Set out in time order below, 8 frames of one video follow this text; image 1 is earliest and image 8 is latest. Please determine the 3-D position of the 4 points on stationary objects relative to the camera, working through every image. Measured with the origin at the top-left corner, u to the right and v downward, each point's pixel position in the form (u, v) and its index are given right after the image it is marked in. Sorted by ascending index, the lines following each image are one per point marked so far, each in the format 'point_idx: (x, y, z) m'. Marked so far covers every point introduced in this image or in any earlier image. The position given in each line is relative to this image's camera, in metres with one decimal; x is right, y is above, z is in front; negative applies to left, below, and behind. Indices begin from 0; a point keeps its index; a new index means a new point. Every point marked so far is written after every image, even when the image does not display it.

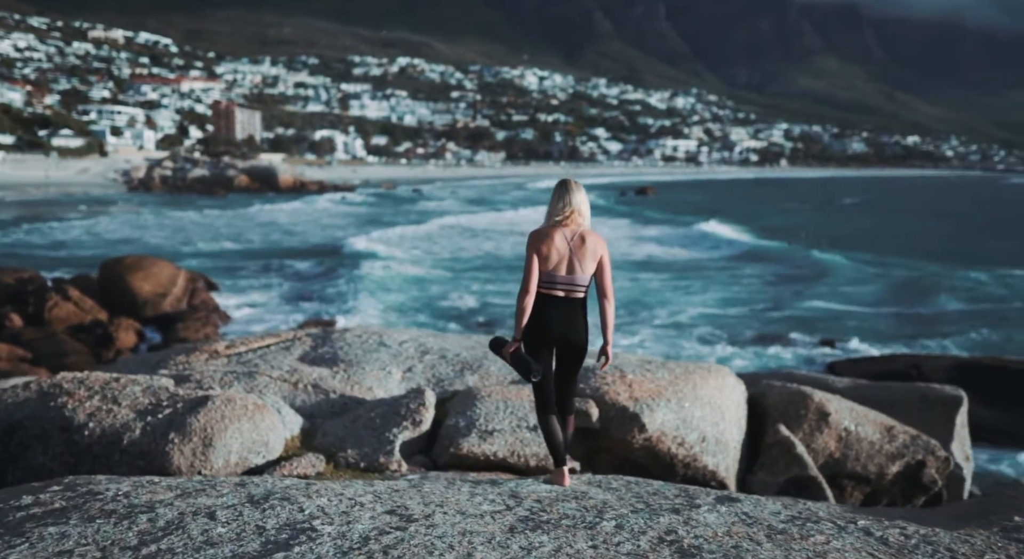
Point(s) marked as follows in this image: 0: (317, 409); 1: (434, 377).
0: (-1.3, -0.8, +5.6) m
1: (-0.6, -0.7, +6.1) m
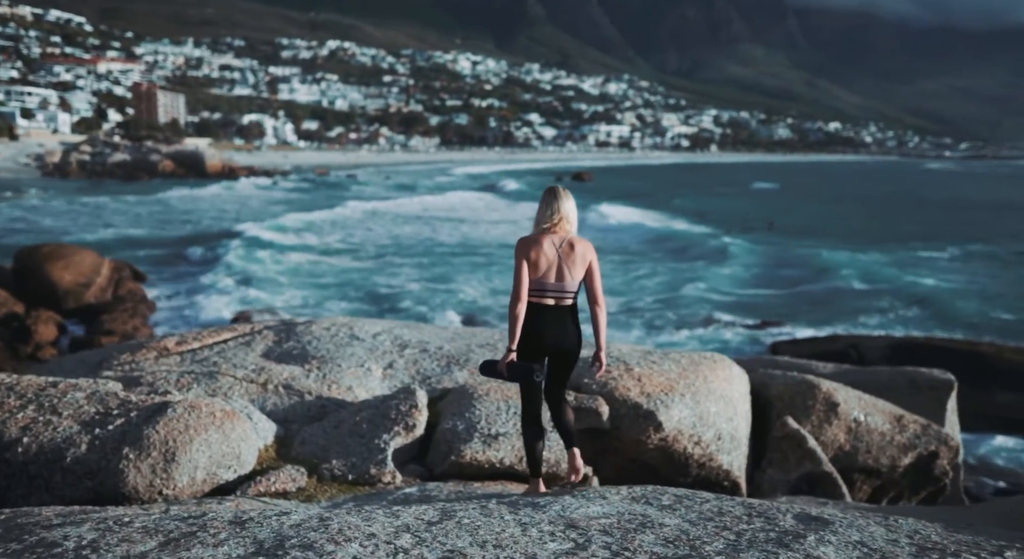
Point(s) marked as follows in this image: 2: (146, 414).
0: (-1.3, -0.8, +5.0) m
1: (-0.6, -0.6, +5.5) m
2: (-1.8, -0.7, +4.5) m
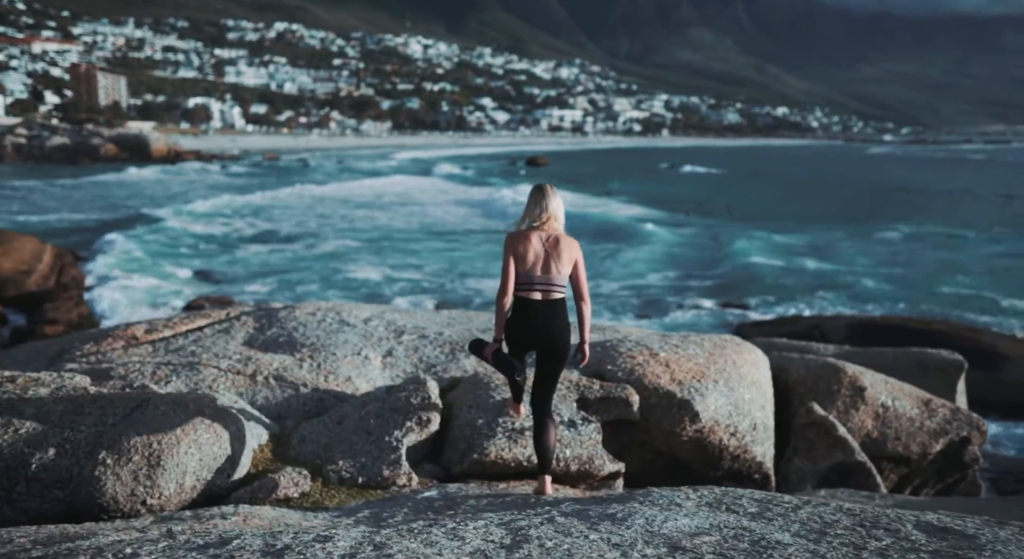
0: (-1.2, -0.7, +4.4) m
1: (-0.5, -0.5, +5.1) m
2: (-1.7, -0.6, +3.9) m
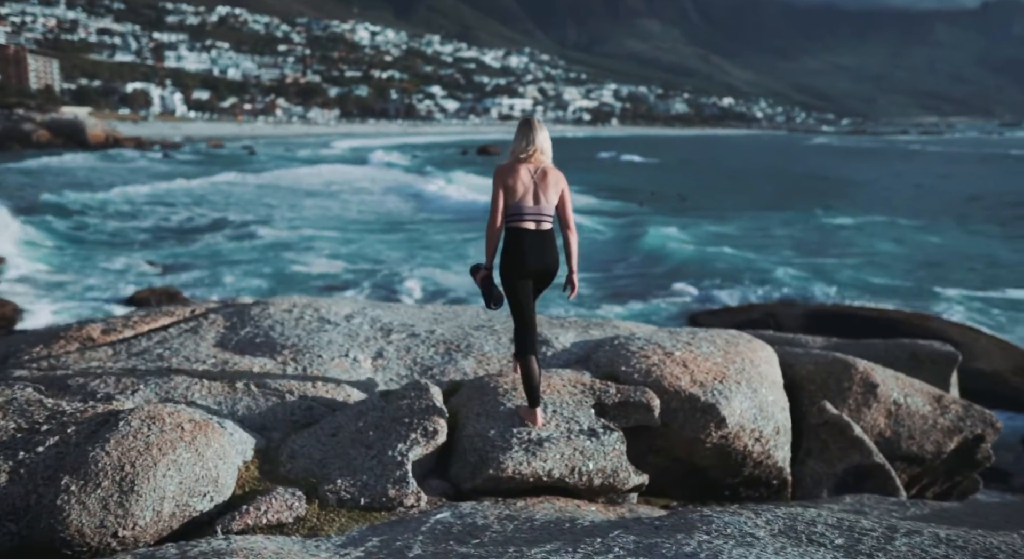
0: (-1.1, -0.6, +4.0) m
1: (-0.5, -0.5, +4.6) m
2: (-1.6, -0.6, +3.4) m
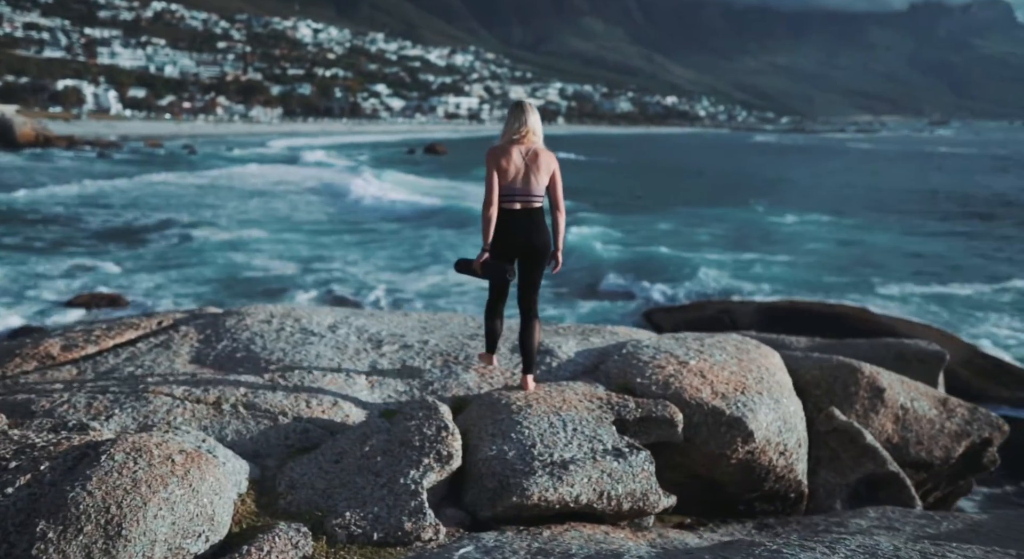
0: (-1.0, -0.7, +3.6) m
1: (-0.5, -0.5, +4.3) m
2: (-1.5, -0.6, +3.0) m
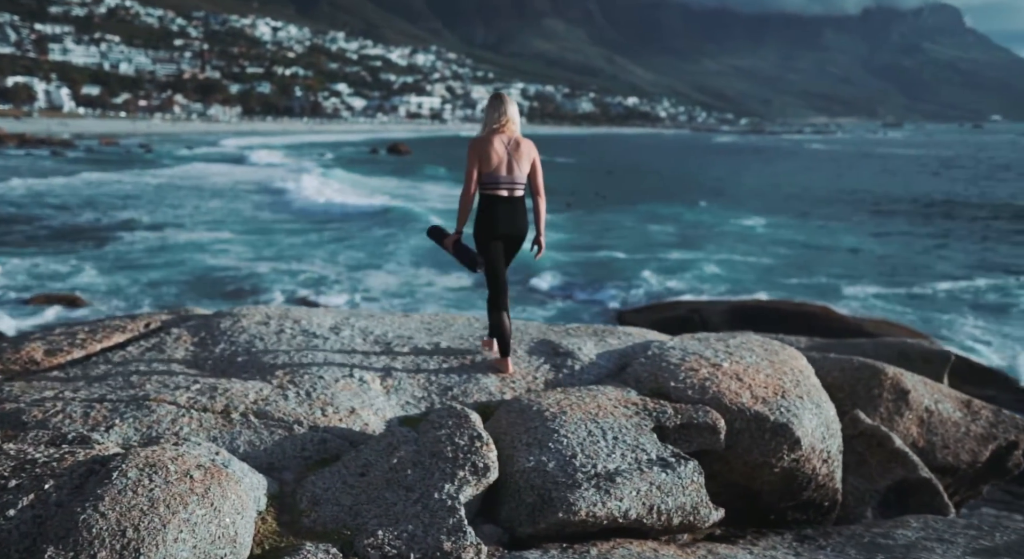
0: (-0.9, -0.7, +3.4) m
1: (-0.4, -0.5, +4.1) m
2: (-1.4, -0.6, +2.7) m
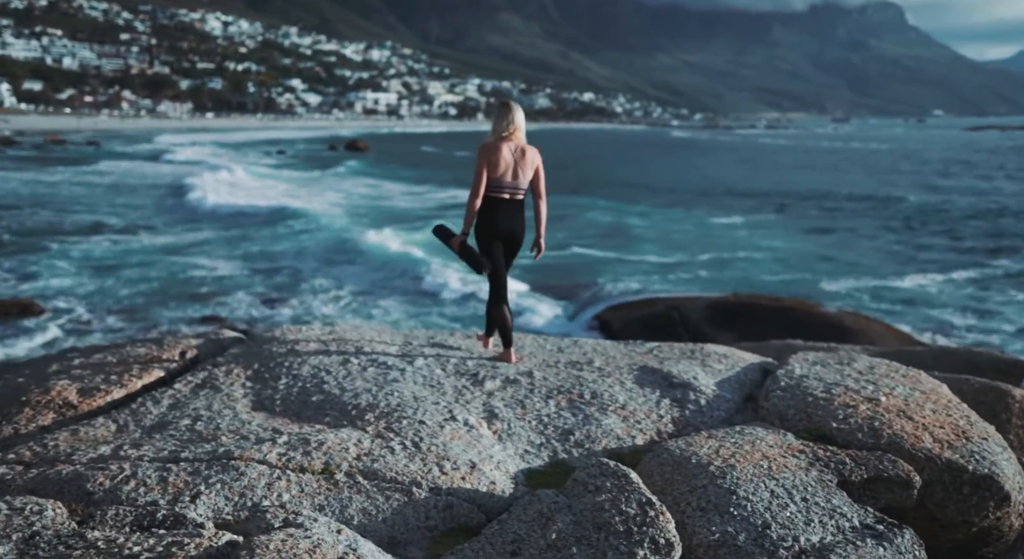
0: (-0.4, -0.8, +2.8) m
1: (+0.1, -0.6, +3.5) m
2: (-0.8, -0.7, +2.2) m
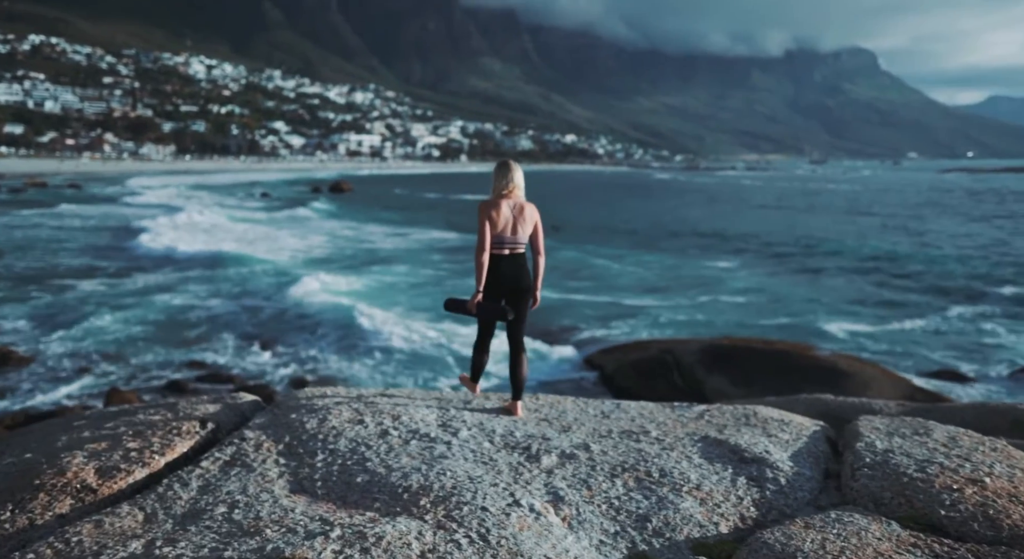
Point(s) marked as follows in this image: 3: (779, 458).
0: (-0.1, -1.0, +2.5) m
1: (+0.4, -0.9, +3.2) m
2: (-0.5, -0.9, +1.8) m
3: (+1.1, -0.8, +3.7) m
